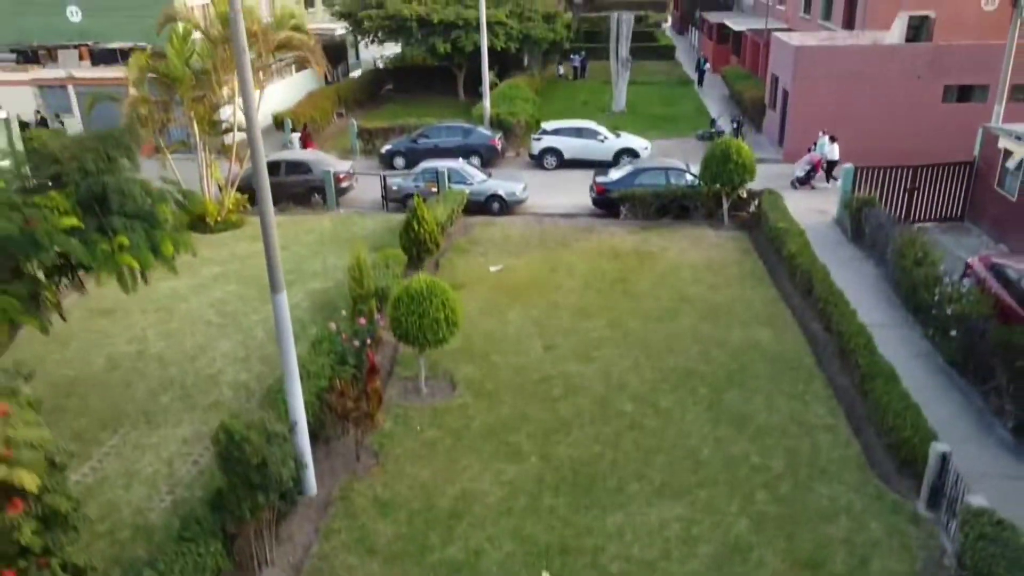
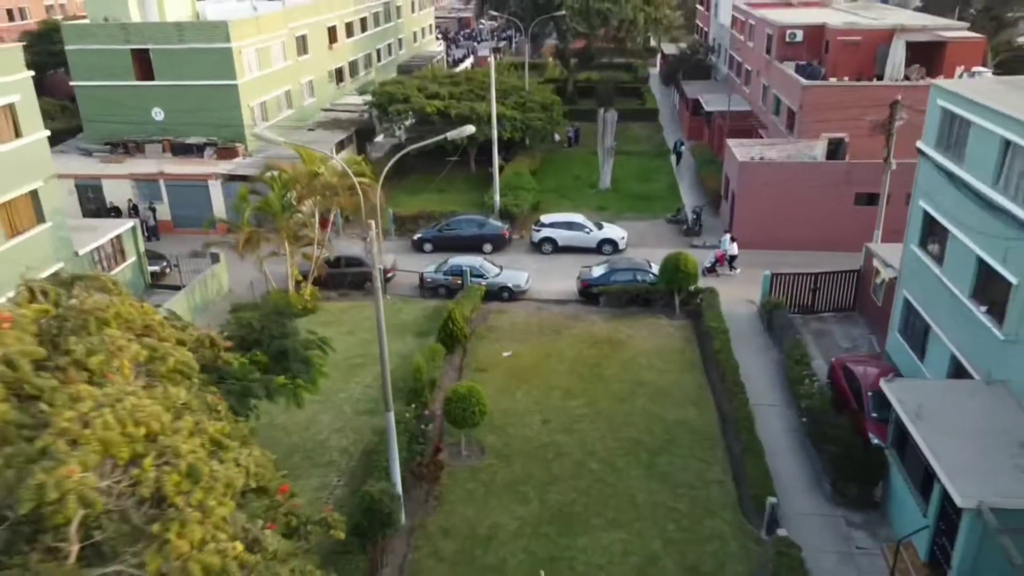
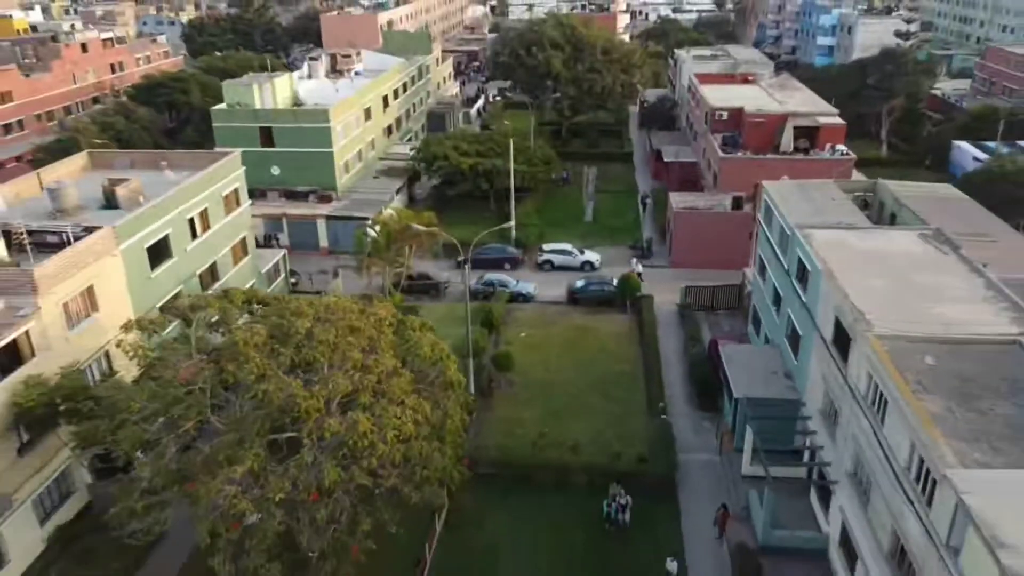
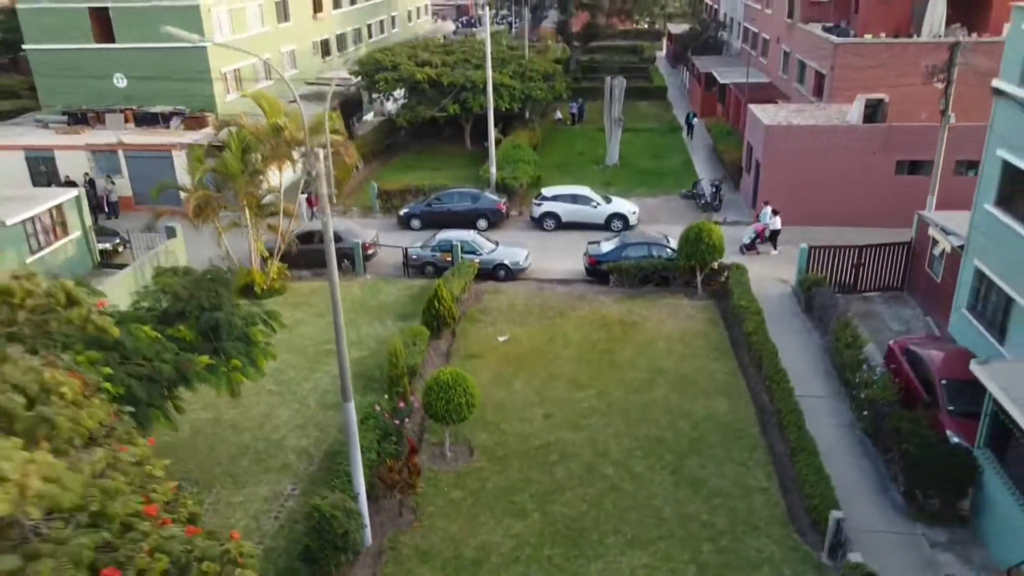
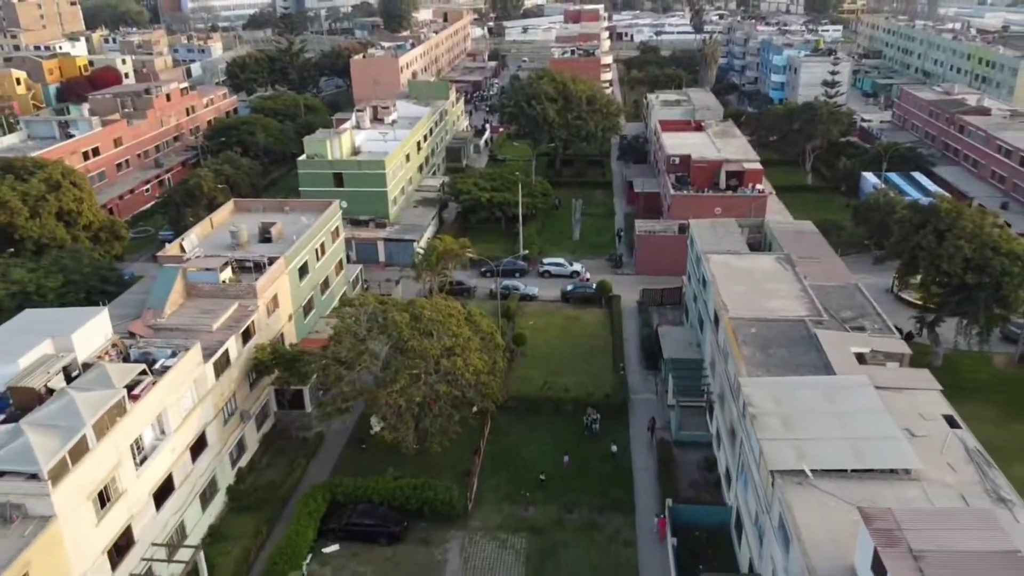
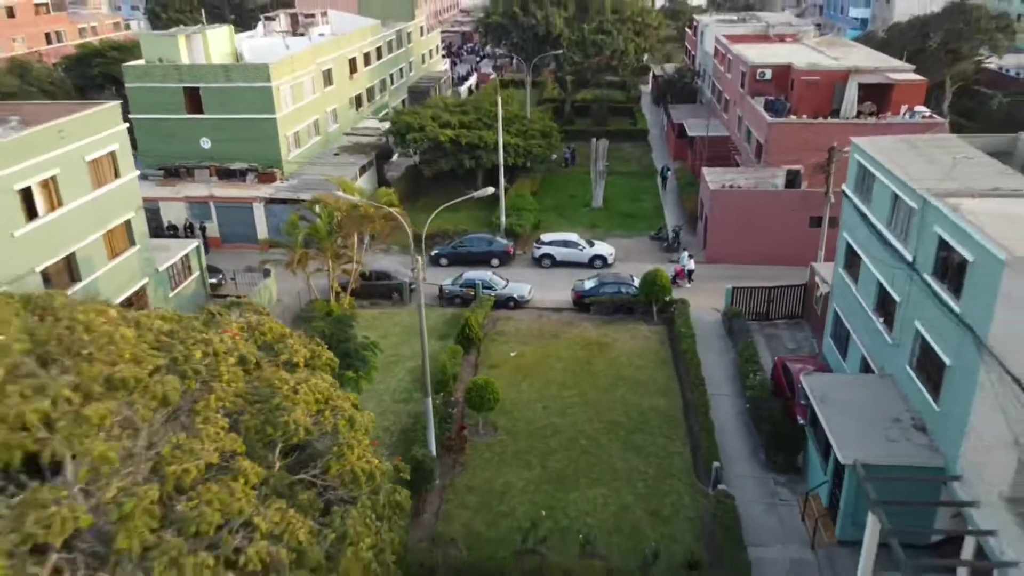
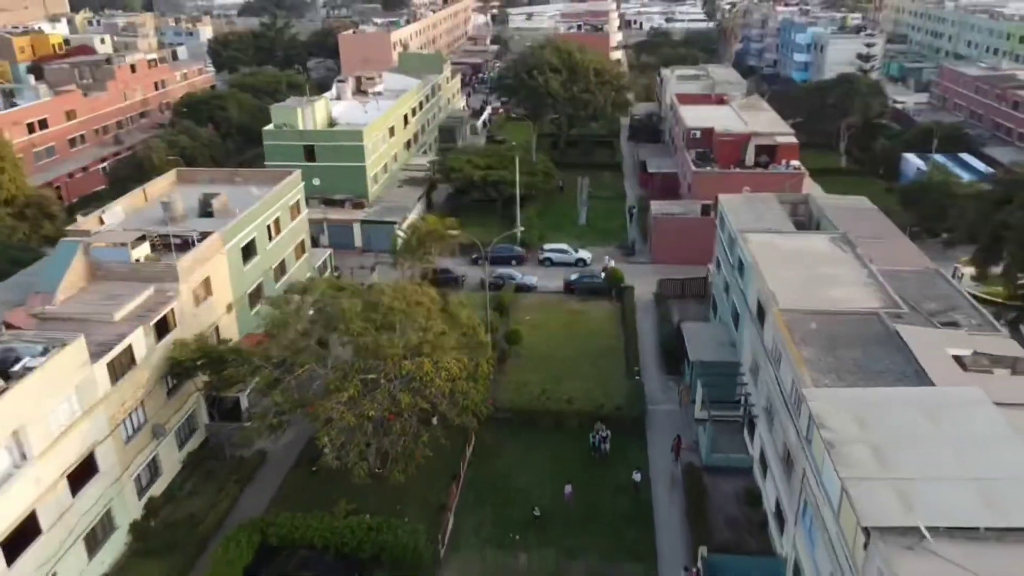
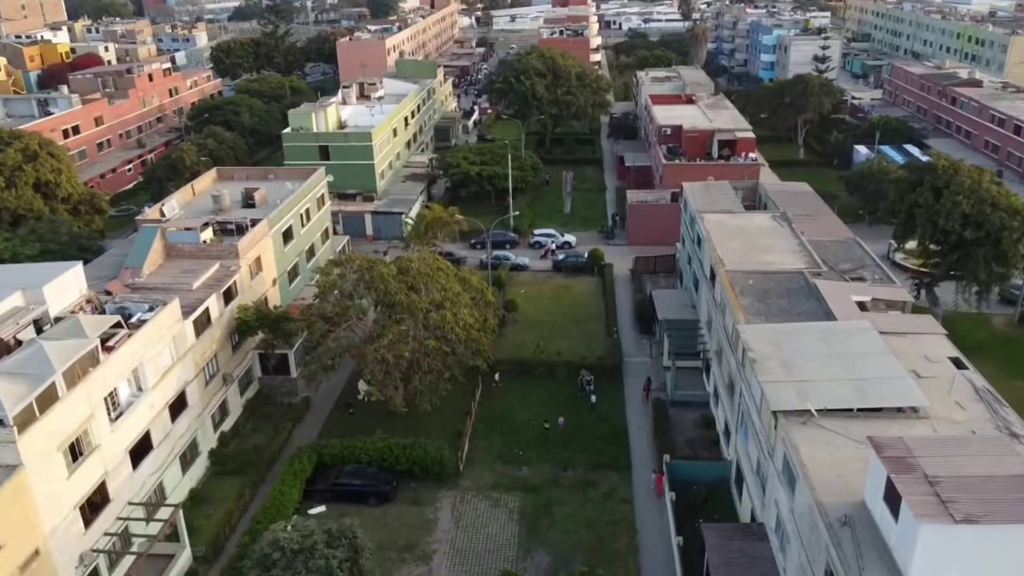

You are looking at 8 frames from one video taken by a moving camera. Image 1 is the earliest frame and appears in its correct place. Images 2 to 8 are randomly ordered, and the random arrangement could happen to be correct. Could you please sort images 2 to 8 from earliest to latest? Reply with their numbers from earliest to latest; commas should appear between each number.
4, 2, 6, 3, 7, 5, 8
